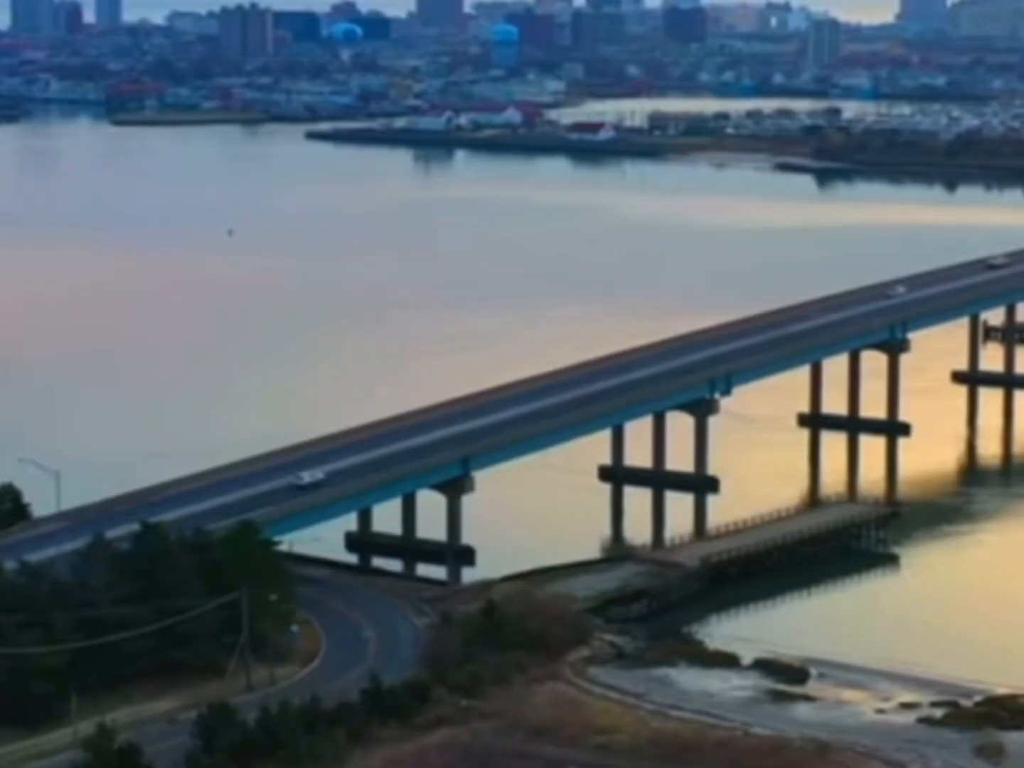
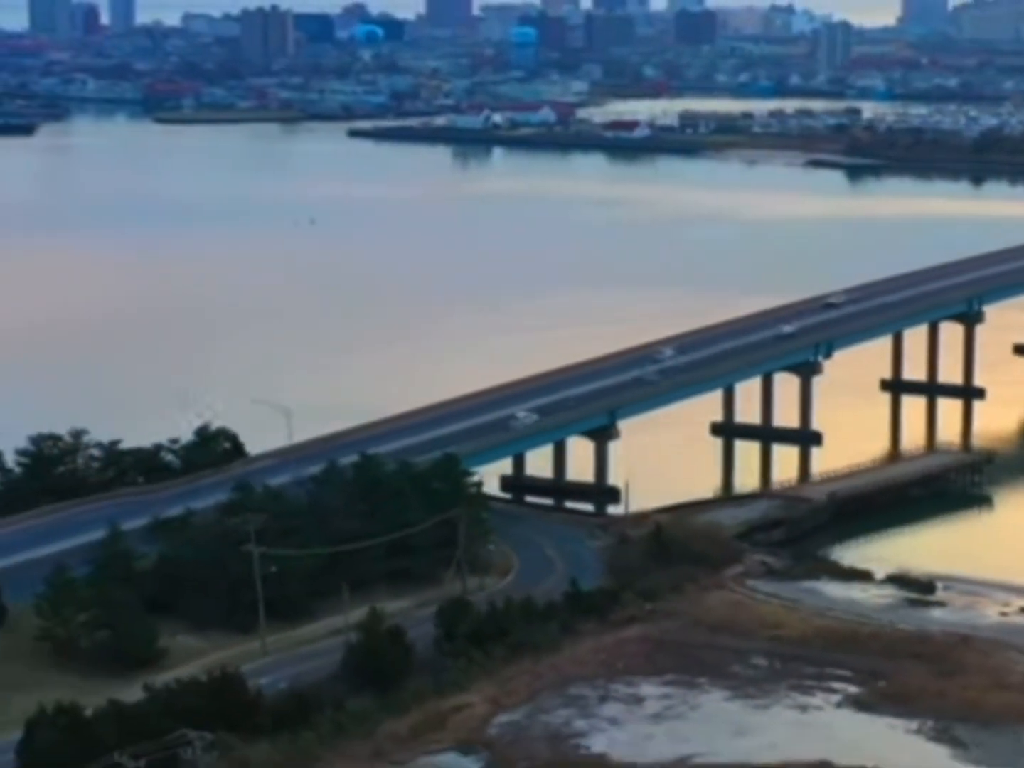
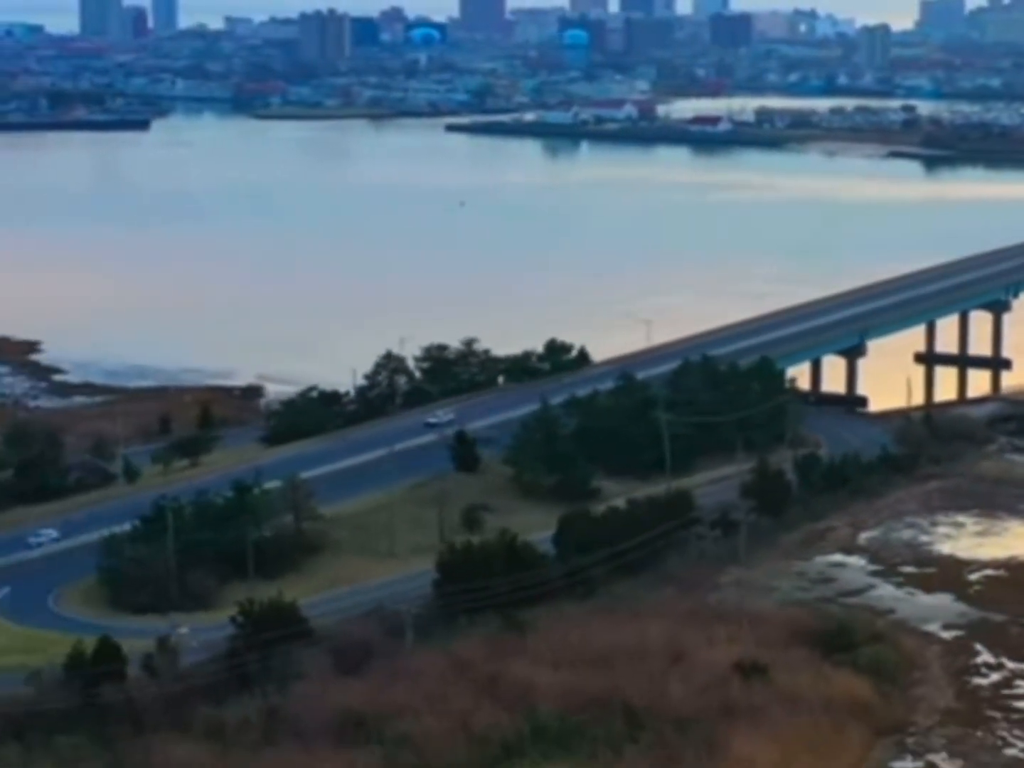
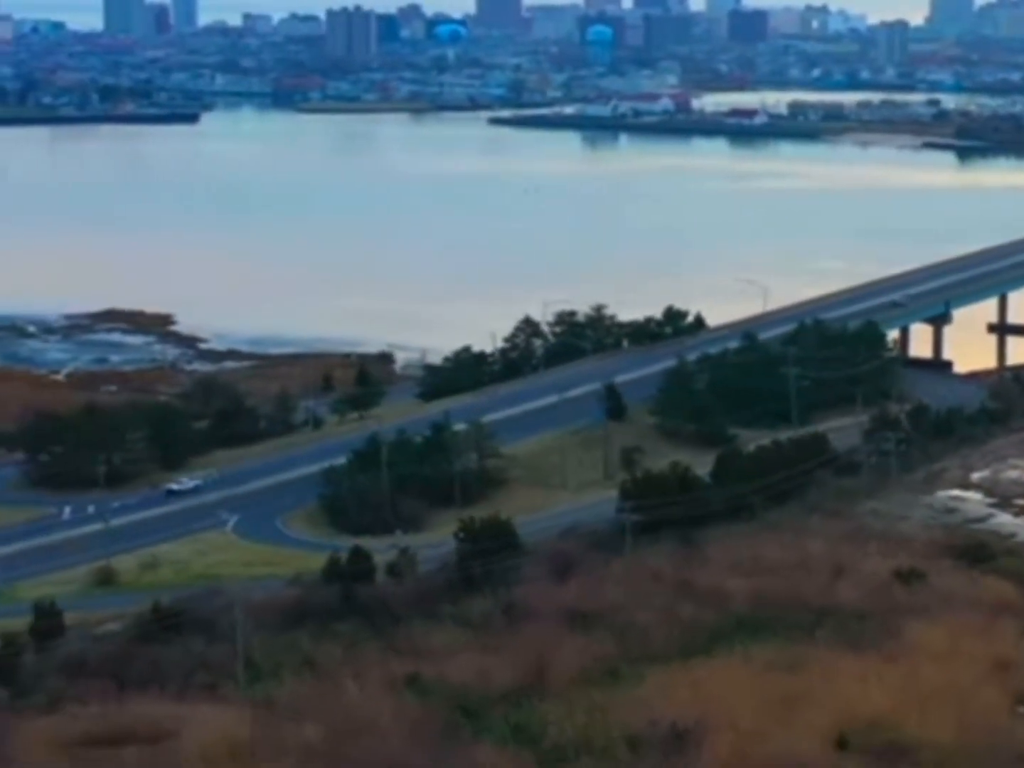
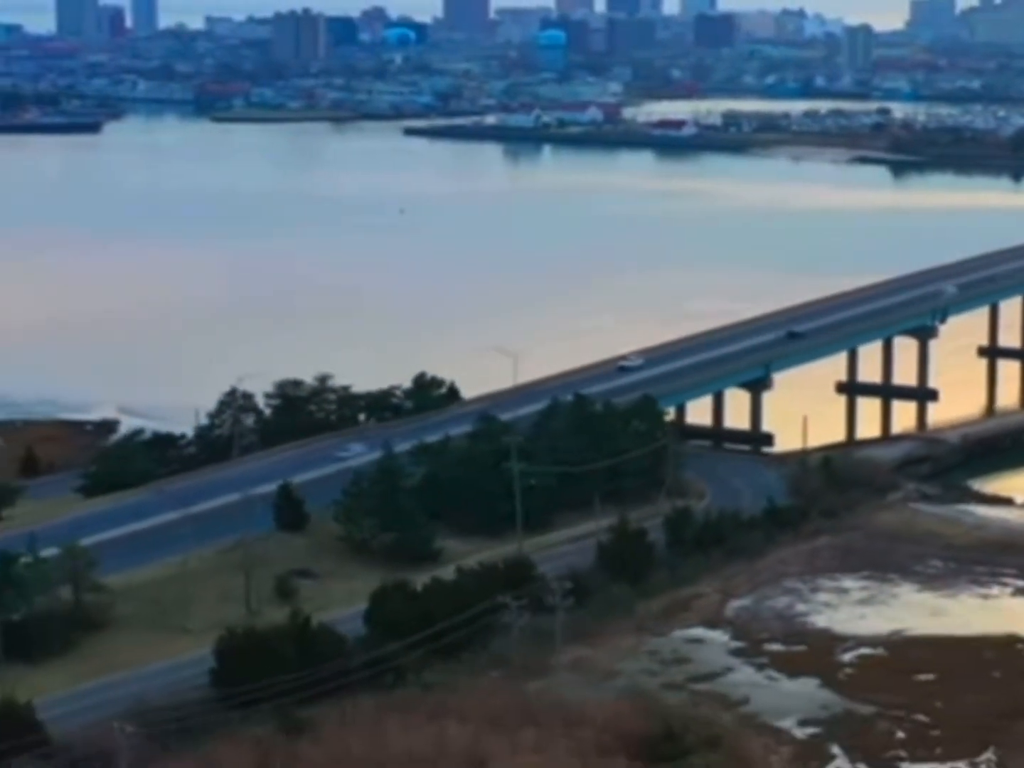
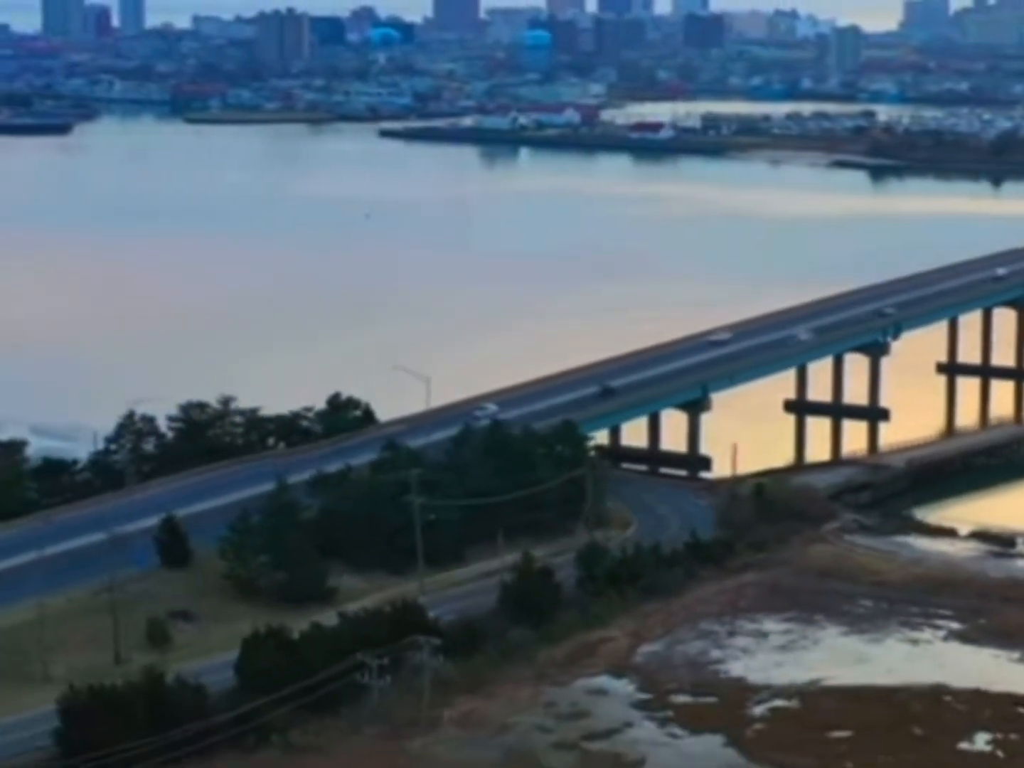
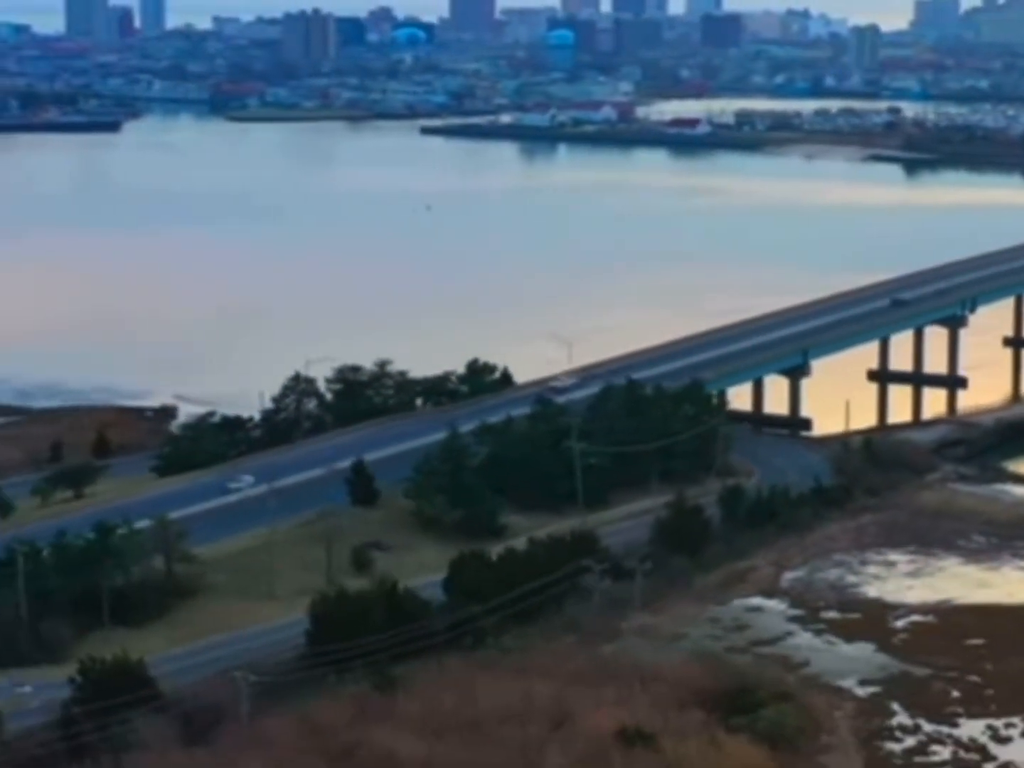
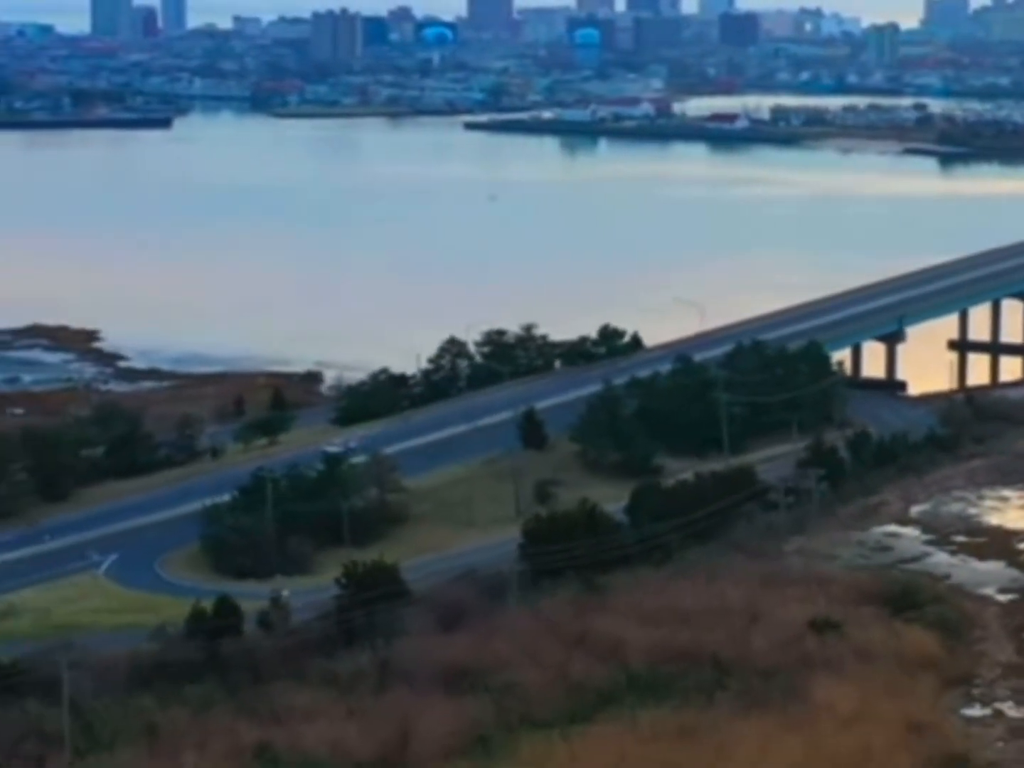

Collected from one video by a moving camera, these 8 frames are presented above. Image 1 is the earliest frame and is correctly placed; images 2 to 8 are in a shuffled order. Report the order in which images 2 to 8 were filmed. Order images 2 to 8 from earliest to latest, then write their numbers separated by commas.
2, 6, 5, 7, 3, 8, 4
